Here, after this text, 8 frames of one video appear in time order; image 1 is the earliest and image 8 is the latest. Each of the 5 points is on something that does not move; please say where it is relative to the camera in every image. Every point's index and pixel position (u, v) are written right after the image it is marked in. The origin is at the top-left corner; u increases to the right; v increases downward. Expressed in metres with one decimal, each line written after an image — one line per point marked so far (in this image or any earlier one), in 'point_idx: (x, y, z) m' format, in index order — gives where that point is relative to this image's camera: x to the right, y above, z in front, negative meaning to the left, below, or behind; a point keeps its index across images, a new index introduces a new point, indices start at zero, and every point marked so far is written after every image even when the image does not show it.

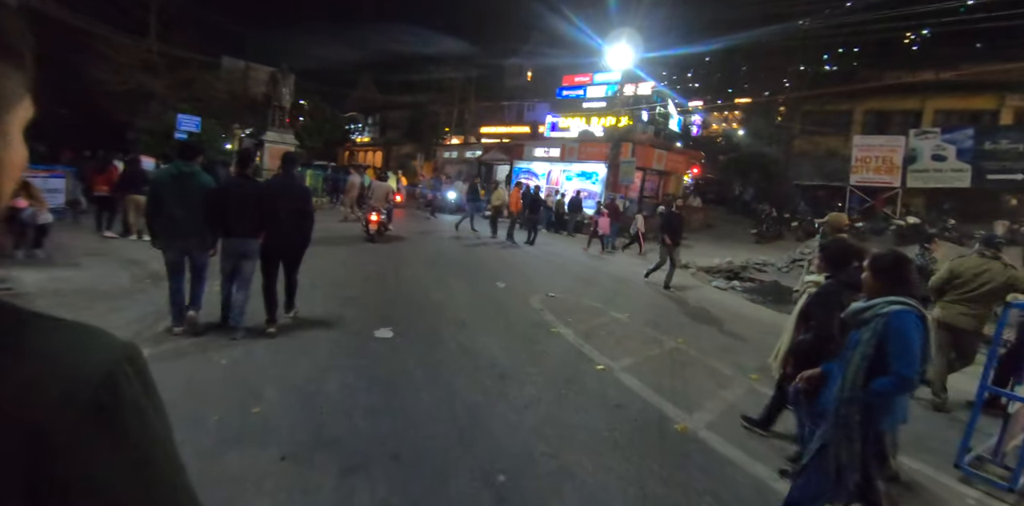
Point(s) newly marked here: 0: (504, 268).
0: (-0.1, -0.4, +11.2) m
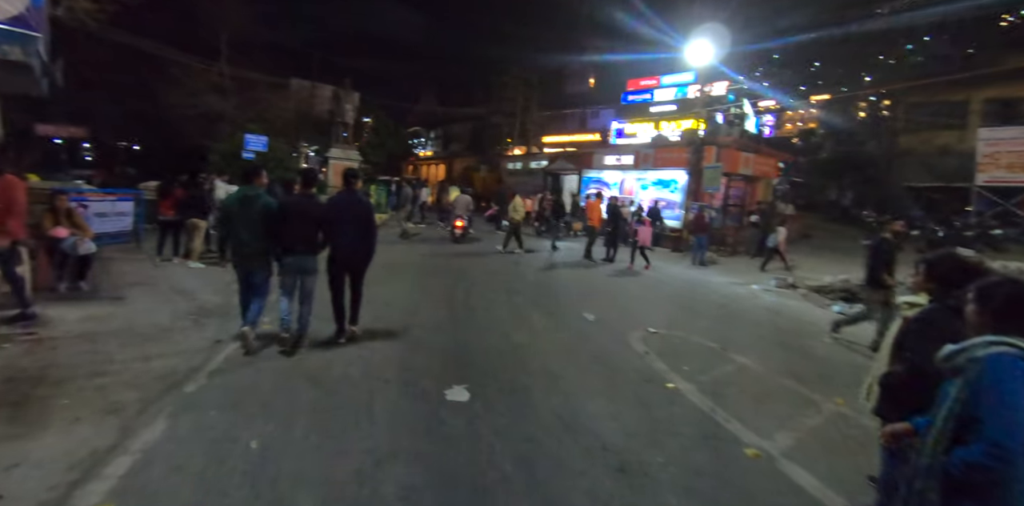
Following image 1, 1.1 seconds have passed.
0: (+1.5, -0.8, +9.7) m
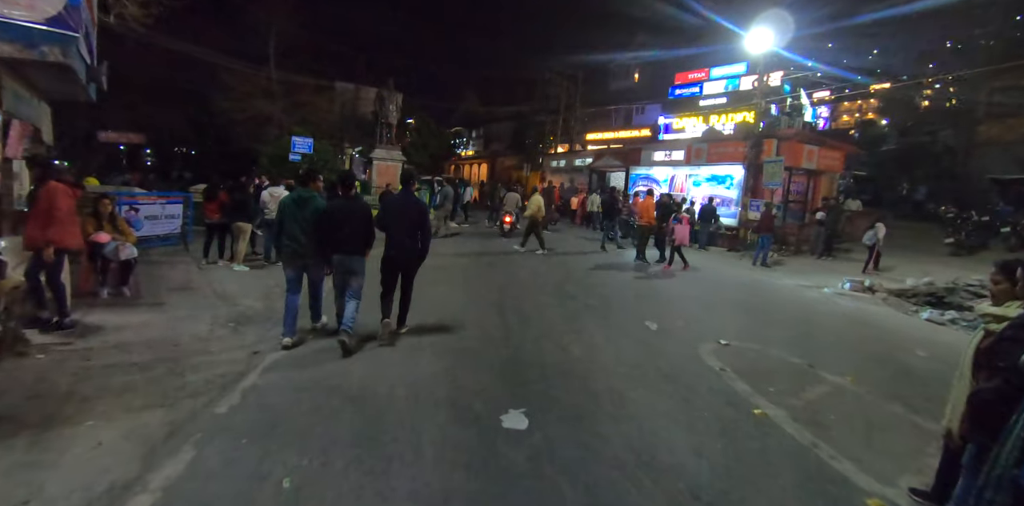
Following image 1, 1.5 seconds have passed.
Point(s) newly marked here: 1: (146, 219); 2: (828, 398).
0: (+2.4, -0.9, +8.9) m
1: (-9.0, +0.8, +12.6) m
2: (+3.3, -1.5, +5.3) m
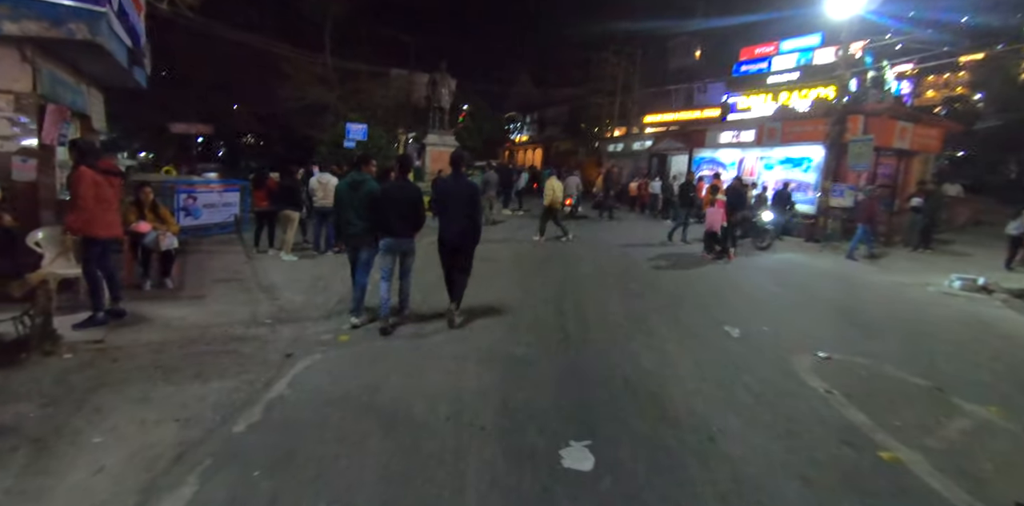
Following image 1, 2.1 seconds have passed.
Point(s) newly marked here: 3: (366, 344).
0: (+3.3, -0.7, +7.8) m
1: (-7.7, +1.1, +12.7) m
2: (+3.8, -1.5, +4.2) m
3: (-1.6, -1.0, +5.4) m
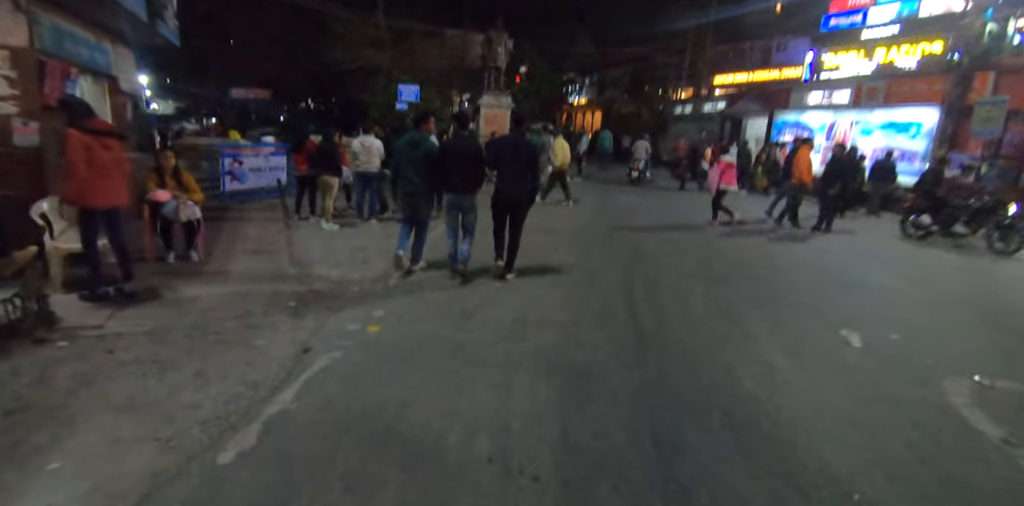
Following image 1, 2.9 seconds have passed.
0: (+4.1, -0.5, +6.5) m
1: (-6.3, +2.0, +12.2) m
2: (+4.1, -1.5, +2.8) m
3: (-1.0, -0.8, +4.5) m
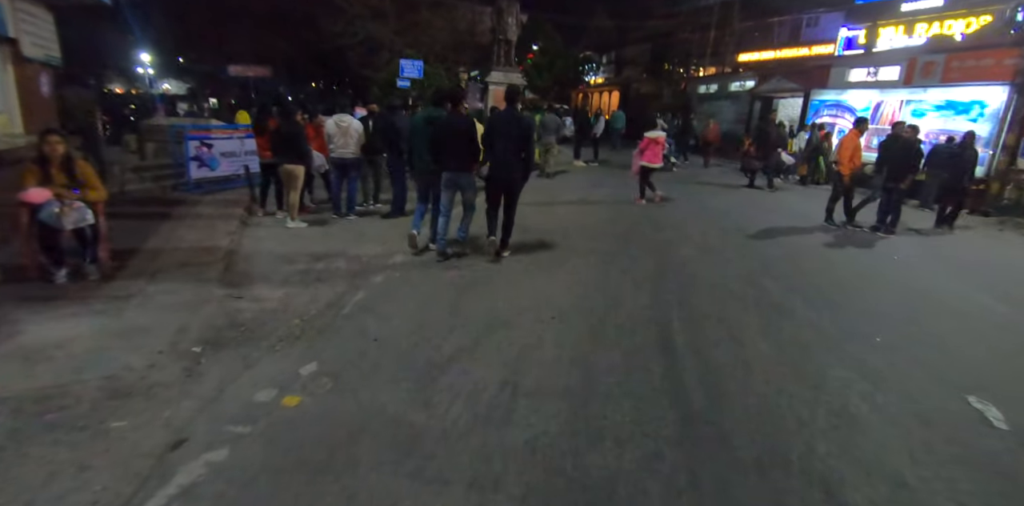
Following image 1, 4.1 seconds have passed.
0: (+4.0, -0.7, +4.9) m
1: (-6.2, +2.1, +10.8) m
2: (+4.0, -1.9, +1.2) m
3: (-1.1, -1.0, +3.1) m
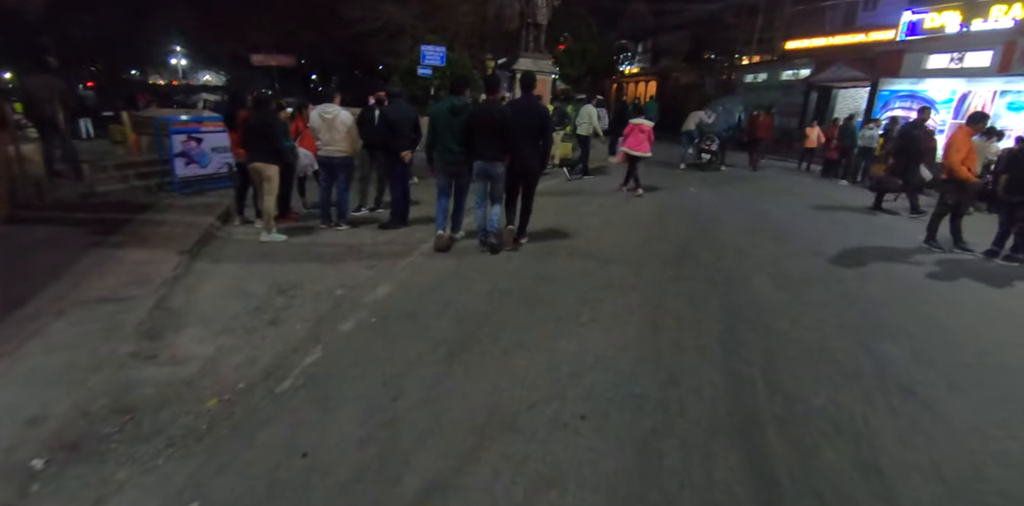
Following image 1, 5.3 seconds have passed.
0: (+4.1, -1.2, +3.2) m
1: (-5.7, +2.0, +9.7) m
2: (+3.8, -2.4, -0.4) m
3: (-1.2, -1.3, +1.7) m
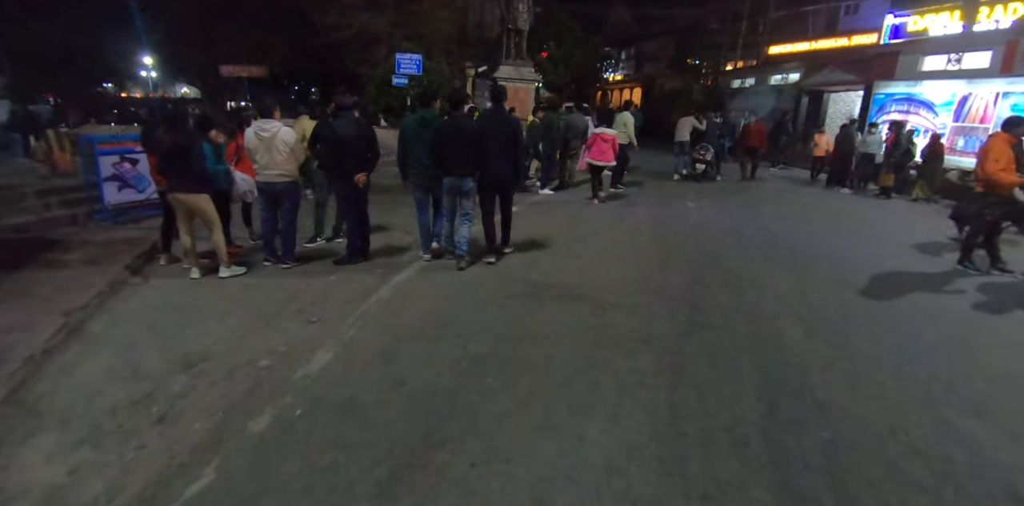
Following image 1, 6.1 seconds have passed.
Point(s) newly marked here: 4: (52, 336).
0: (+3.9, -1.4, +2.3) m
1: (-6.1, +1.4, +8.5) m
2: (+3.8, -2.6, -1.3) m
3: (-1.2, -1.7, +0.7) m
4: (-3.6, -0.6, +4.1) m
